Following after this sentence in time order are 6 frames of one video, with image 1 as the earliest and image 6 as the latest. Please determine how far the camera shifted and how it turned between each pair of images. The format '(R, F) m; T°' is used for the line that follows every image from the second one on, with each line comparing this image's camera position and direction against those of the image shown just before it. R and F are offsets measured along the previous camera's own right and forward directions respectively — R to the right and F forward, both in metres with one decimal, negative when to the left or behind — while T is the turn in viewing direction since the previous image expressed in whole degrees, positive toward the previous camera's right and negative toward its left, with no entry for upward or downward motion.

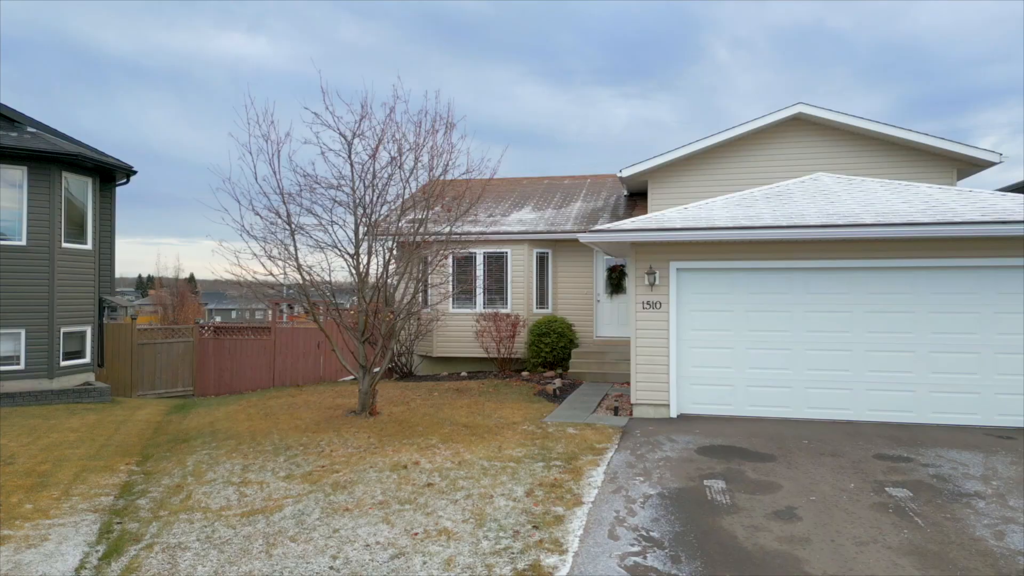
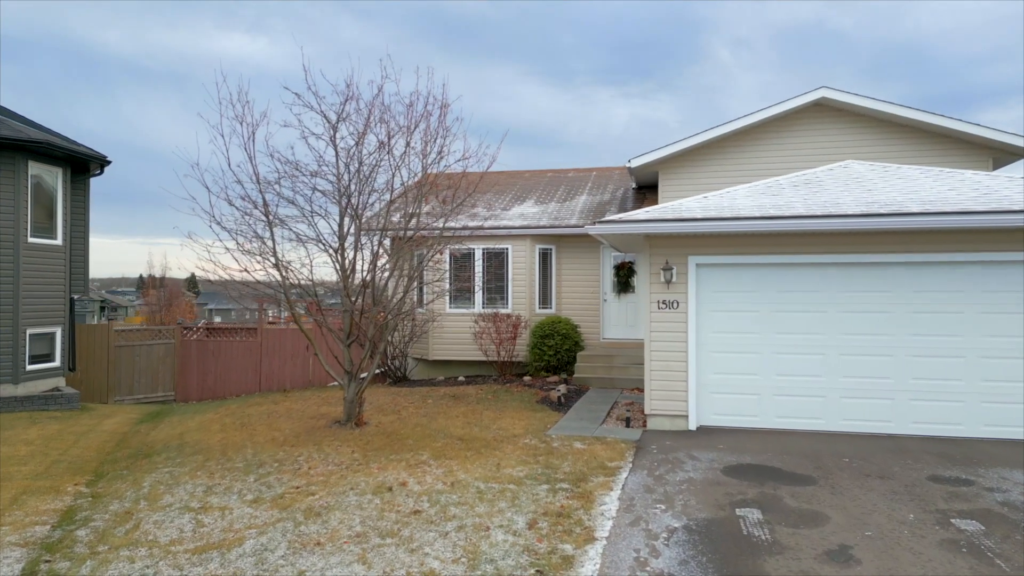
(0.0, +0.9) m; 0°
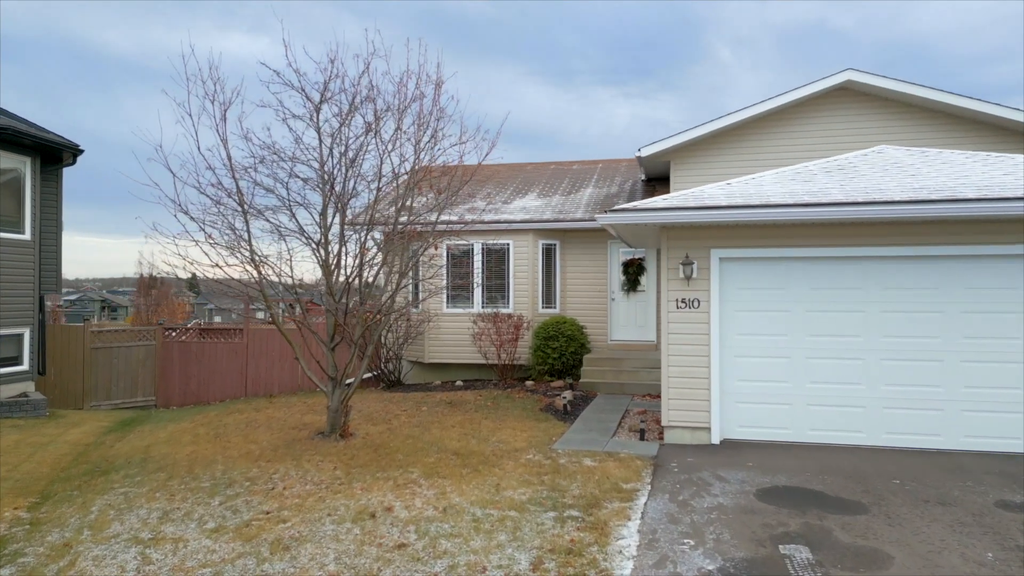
(0.0, +0.8) m; 0°
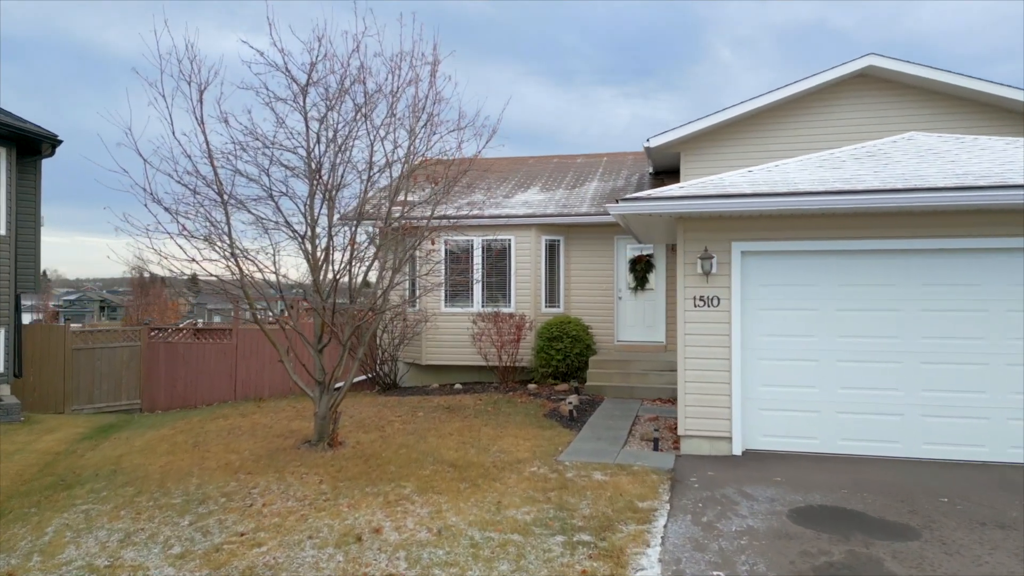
(0.0, +0.6) m; 0°
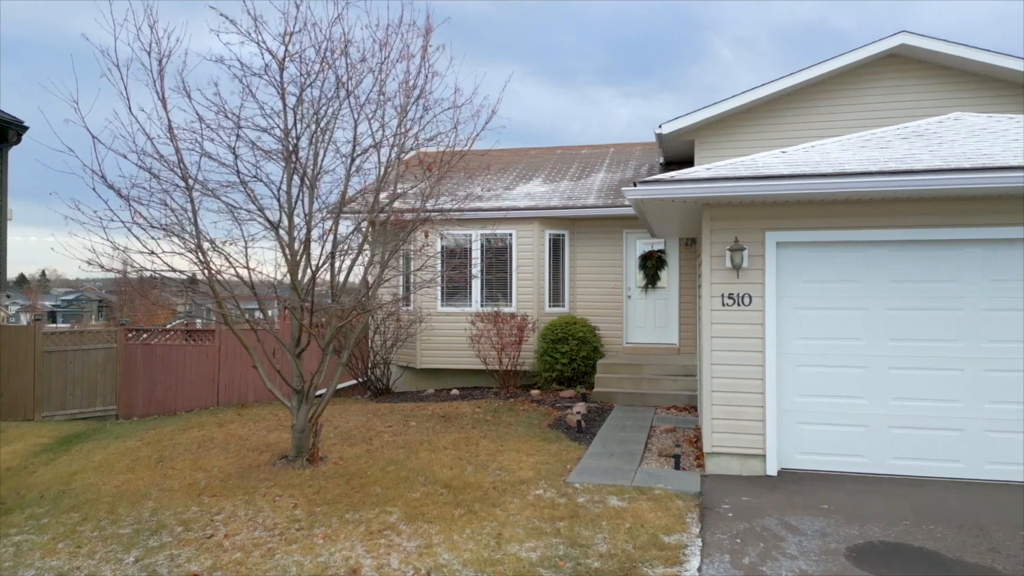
(0.0, +0.8) m; 0°
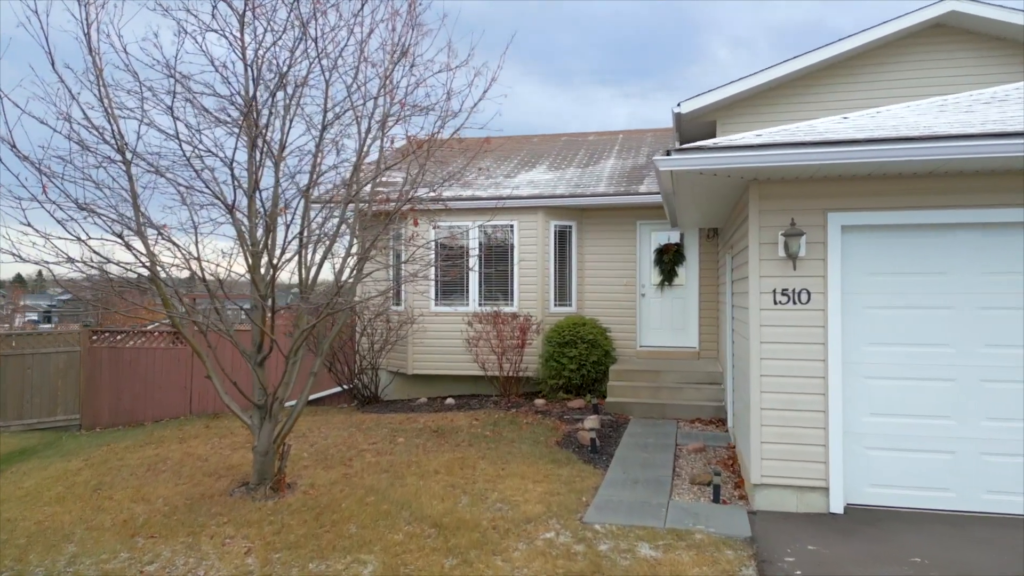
(0.0, +1.0) m; 0°
